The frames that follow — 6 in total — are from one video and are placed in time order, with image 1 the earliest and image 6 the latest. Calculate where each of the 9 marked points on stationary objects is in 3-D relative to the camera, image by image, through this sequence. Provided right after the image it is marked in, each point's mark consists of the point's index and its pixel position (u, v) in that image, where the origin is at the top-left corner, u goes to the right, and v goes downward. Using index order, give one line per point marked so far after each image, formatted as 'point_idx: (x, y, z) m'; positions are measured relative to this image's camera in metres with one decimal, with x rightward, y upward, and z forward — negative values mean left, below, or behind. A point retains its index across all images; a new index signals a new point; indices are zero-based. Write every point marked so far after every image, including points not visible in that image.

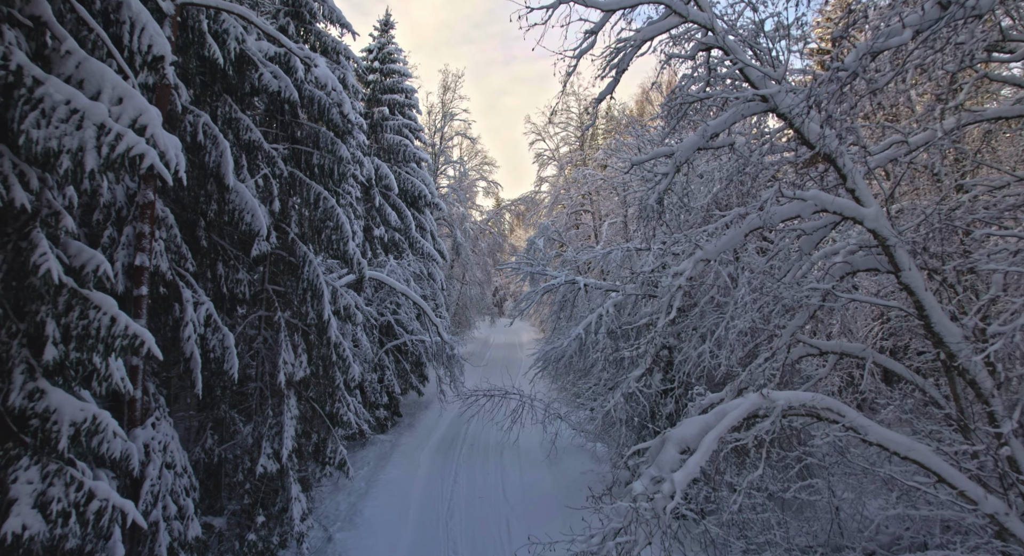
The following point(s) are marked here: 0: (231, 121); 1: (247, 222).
0: (-3.5, +2.0, +7.1) m
1: (-3.1, +0.7, +6.7) m
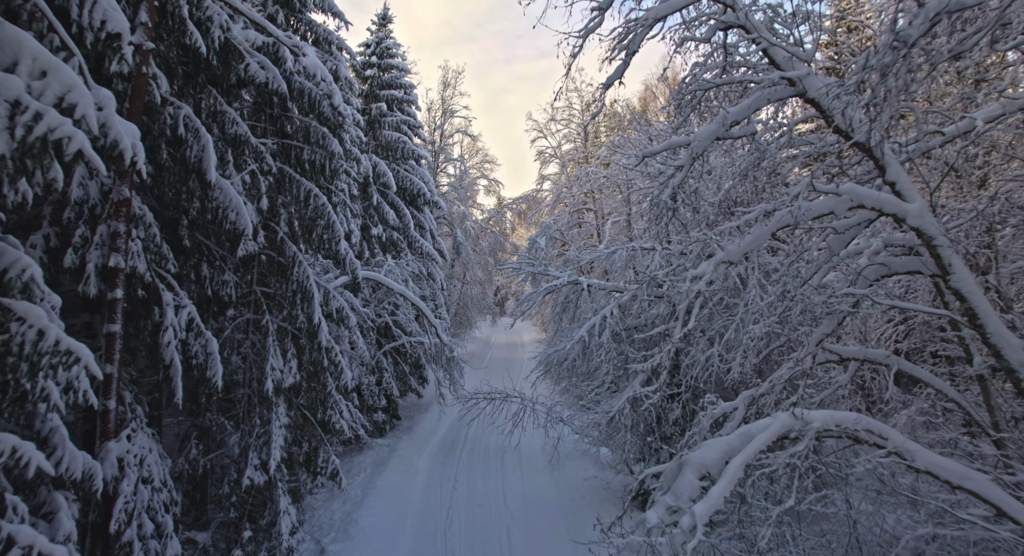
0: (-3.5, +2.0, +6.8) m
1: (-3.1, +0.6, +6.3) m
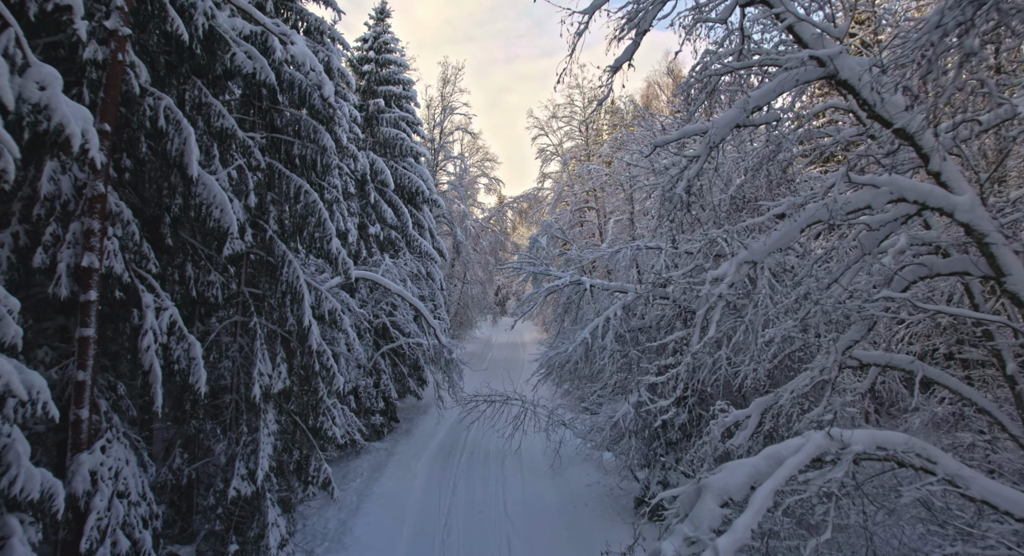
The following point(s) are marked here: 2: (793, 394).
0: (-3.5, +2.0, +6.4) m
1: (-3.2, +0.6, +6.0) m
2: (+2.7, -1.1, +5.5) m
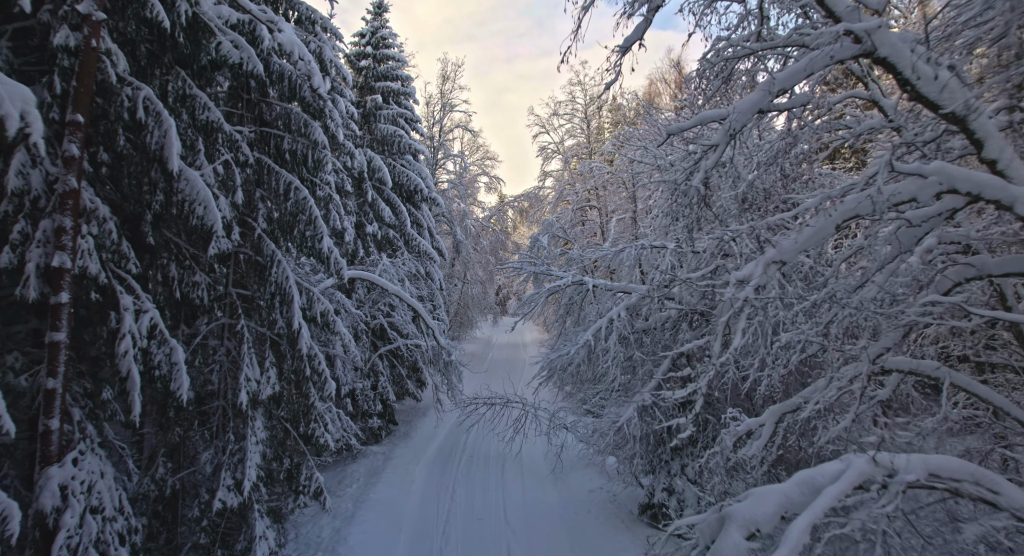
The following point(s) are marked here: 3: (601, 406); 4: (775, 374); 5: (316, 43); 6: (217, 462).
0: (-3.5, +1.9, +6.1) m
1: (-3.2, +0.6, +5.7) m
2: (+2.7, -1.1, +5.2) m
3: (+1.6, -2.3, +10.3) m
4: (+2.8, -1.0, +5.9) m
5: (-2.7, +3.2, +7.8) m
6: (-3.3, -2.1, +6.4) m
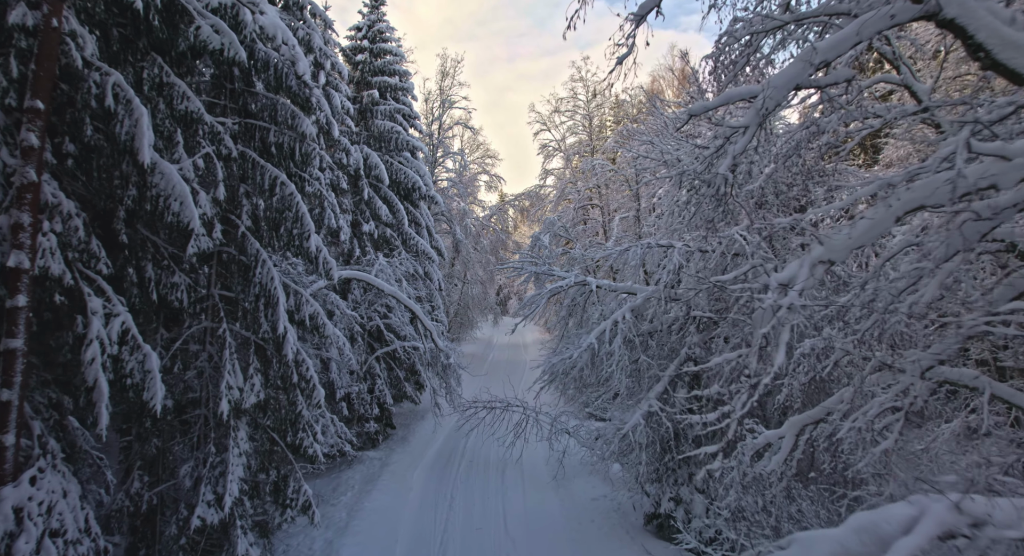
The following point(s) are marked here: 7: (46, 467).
0: (-3.6, +1.9, +5.7) m
1: (-3.2, +0.6, +5.3) m
2: (+2.7, -1.1, +4.8) m
3: (+1.6, -2.3, +9.9) m
4: (+2.8, -1.0, +5.5) m
5: (-2.7, +3.2, +7.4) m
6: (-3.3, -2.1, +6.0) m
7: (-3.7, -1.5, +4.5) m
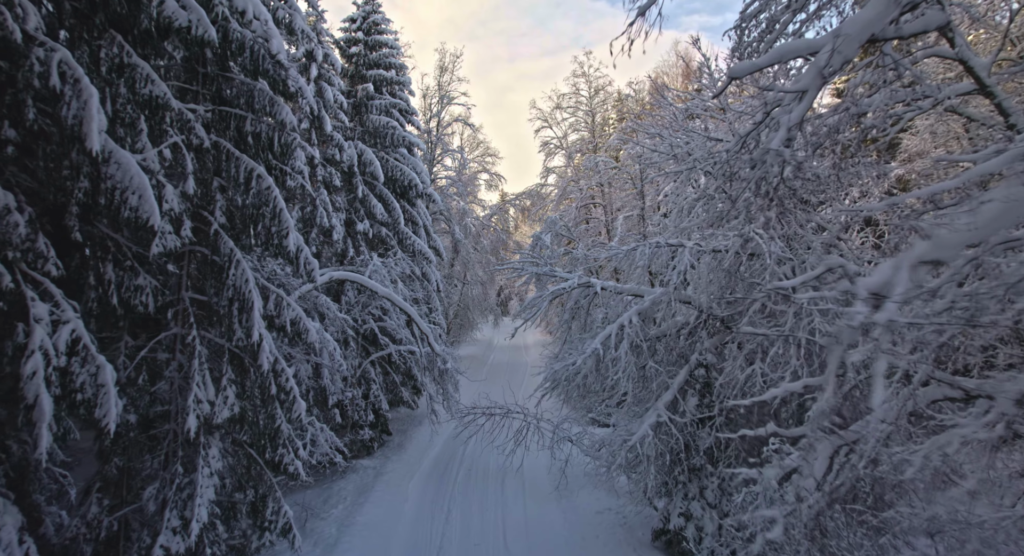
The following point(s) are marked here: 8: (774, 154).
0: (-3.6, +1.9, +5.2) m
1: (-3.2, +0.6, +4.7) m
2: (+2.7, -1.2, +4.2) m
3: (+1.6, -2.4, +9.3) m
4: (+2.8, -1.0, +5.0) m
5: (-2.7, +3.2, +6.8) m
6: (-3.4, -2.1, +5.4) m
7: (-3.7, -1.5, +3.9) m
8: (+2.1, +1.0, +5.6) m
